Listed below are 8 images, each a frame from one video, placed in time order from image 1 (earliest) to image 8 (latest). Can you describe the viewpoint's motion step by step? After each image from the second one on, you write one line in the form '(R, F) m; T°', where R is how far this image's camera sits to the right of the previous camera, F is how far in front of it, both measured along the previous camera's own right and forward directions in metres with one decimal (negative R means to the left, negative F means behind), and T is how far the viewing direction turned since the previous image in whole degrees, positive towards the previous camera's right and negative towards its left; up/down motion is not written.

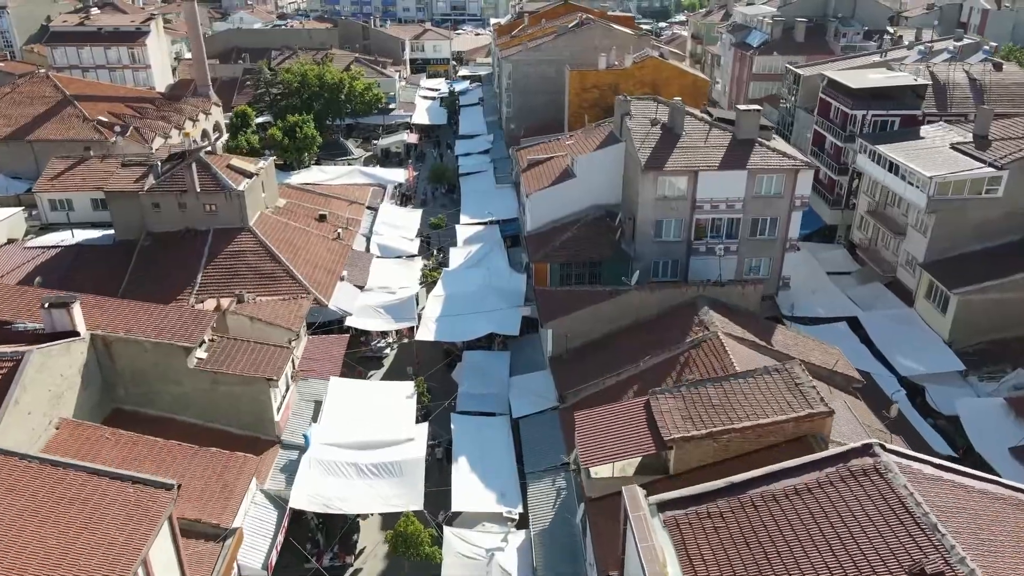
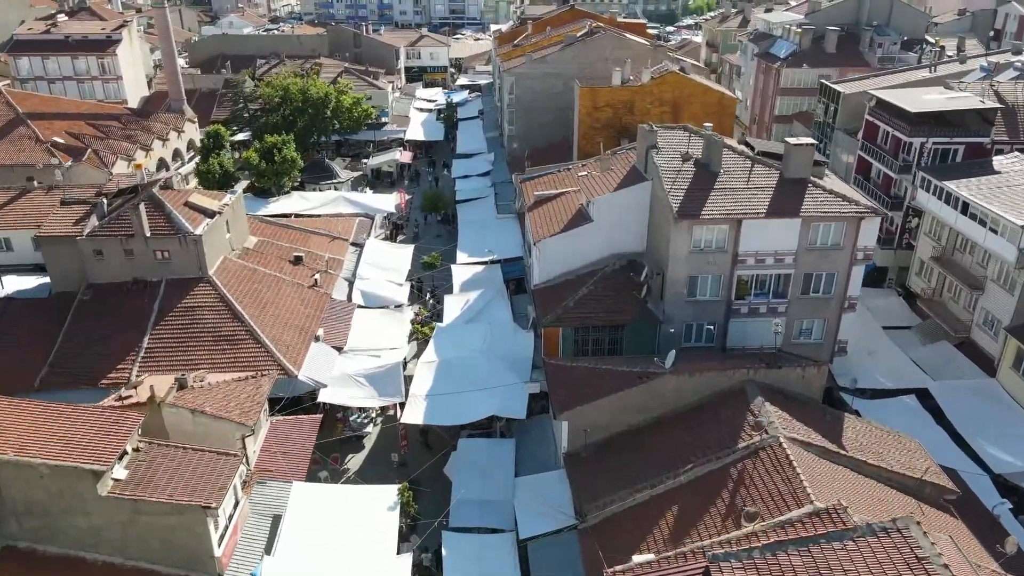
(-0.2, +5.0) m; 0°
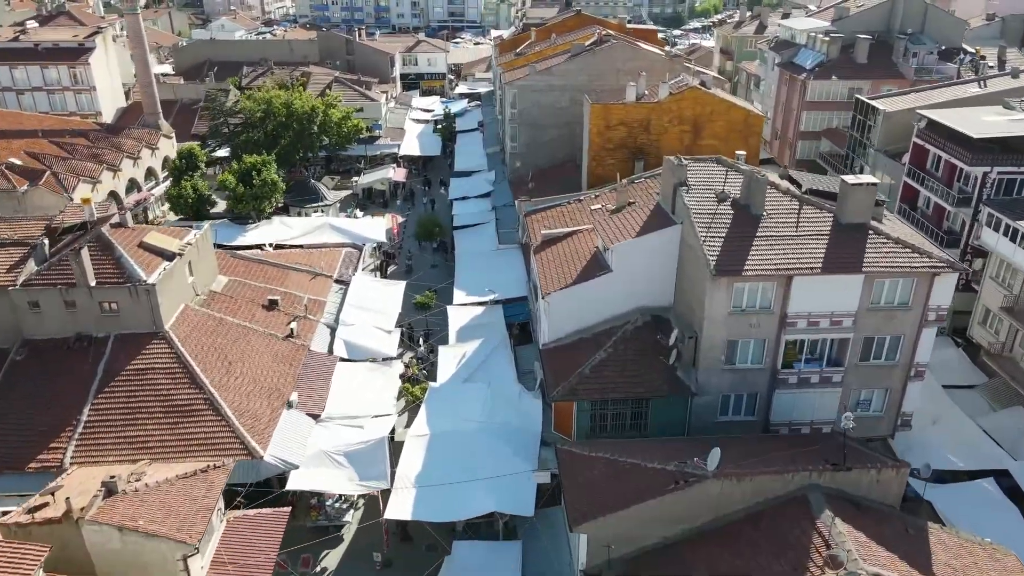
(-0.1, +4.0) m; 0°
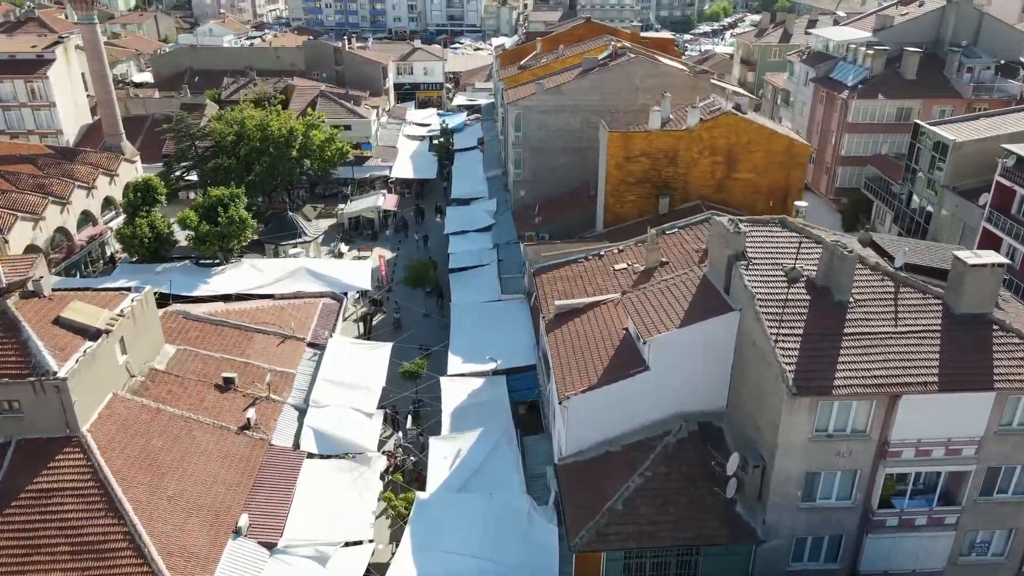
(-0.2, +5.2) m; 0°
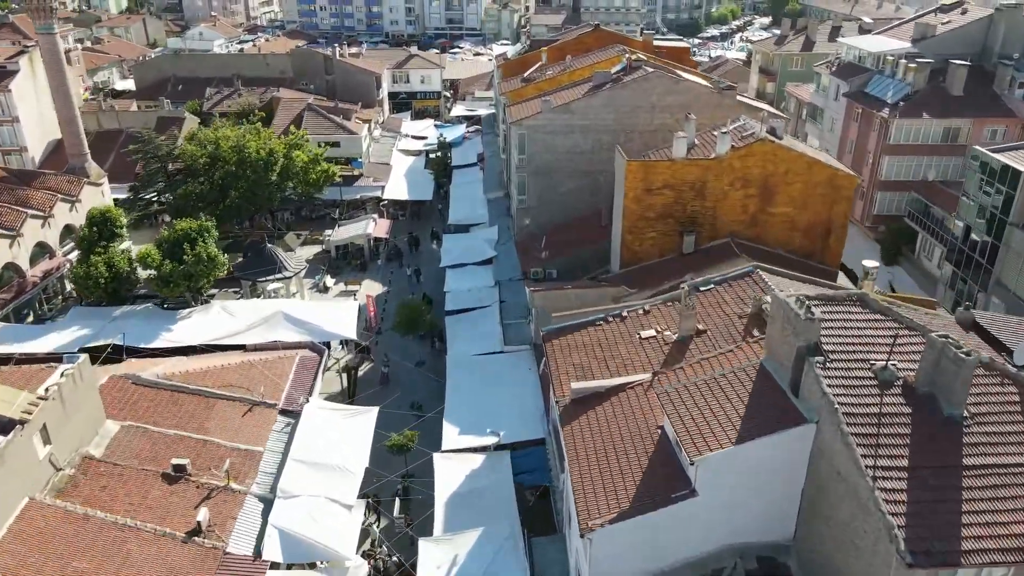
(-0.1, +4.0) m; 0°
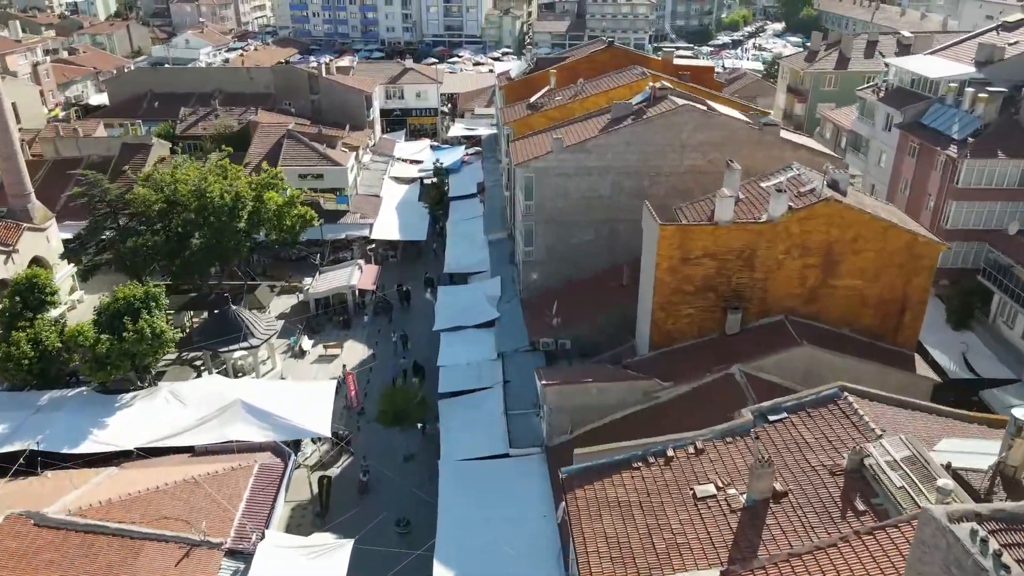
(-0.2, +5.1) m; 0°
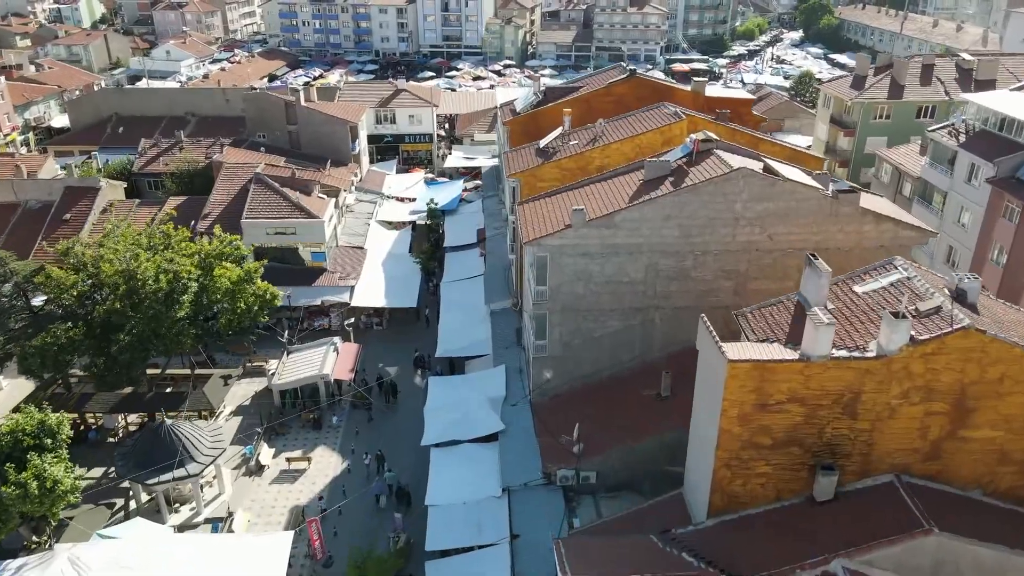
(-0.2, +6.4) m; 0°
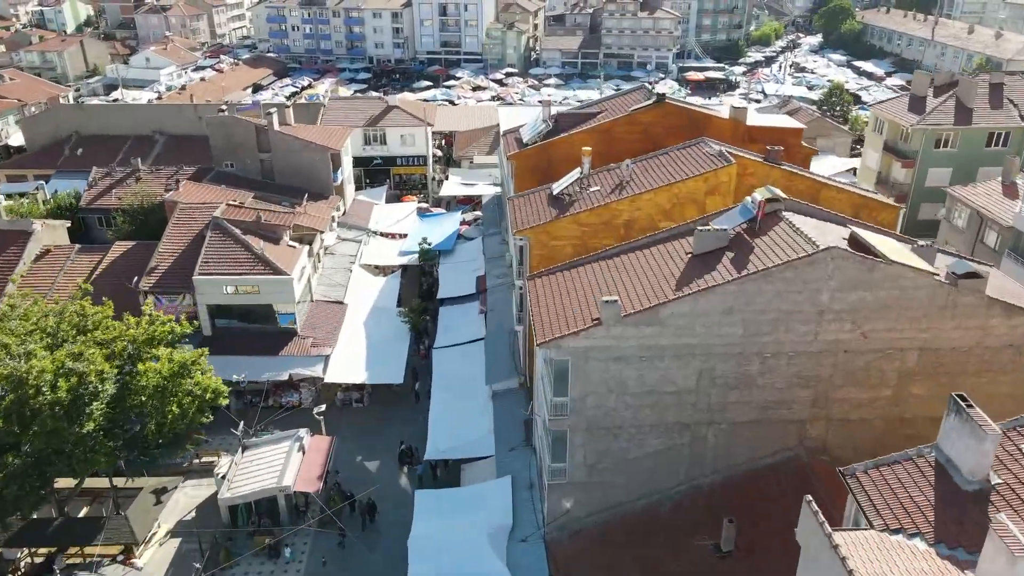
(-0.2, +6.0) m; 0°
